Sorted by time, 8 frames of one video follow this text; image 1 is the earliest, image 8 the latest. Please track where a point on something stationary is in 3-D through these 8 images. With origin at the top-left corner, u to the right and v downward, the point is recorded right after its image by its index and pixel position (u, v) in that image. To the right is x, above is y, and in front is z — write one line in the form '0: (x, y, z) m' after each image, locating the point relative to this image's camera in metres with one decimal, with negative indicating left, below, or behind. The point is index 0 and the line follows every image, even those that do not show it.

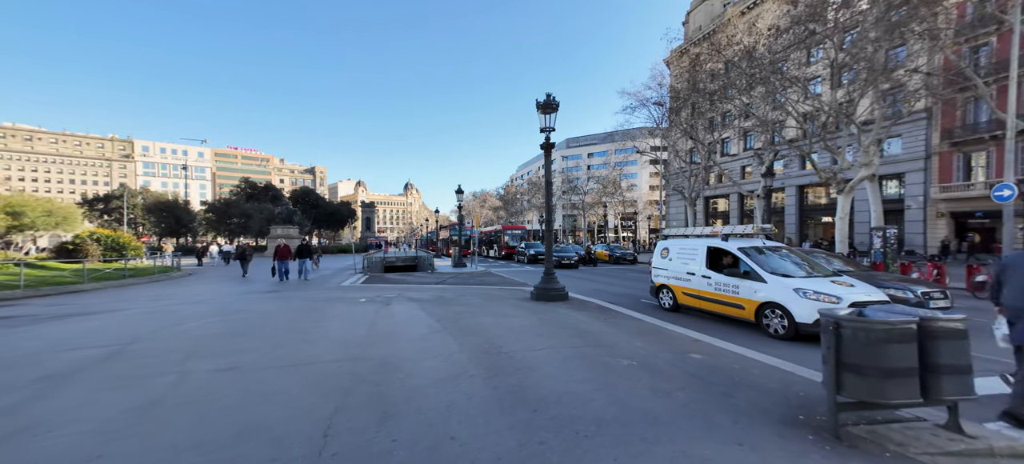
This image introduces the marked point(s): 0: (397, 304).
0: (-2.9, -1.9, +8.8) m
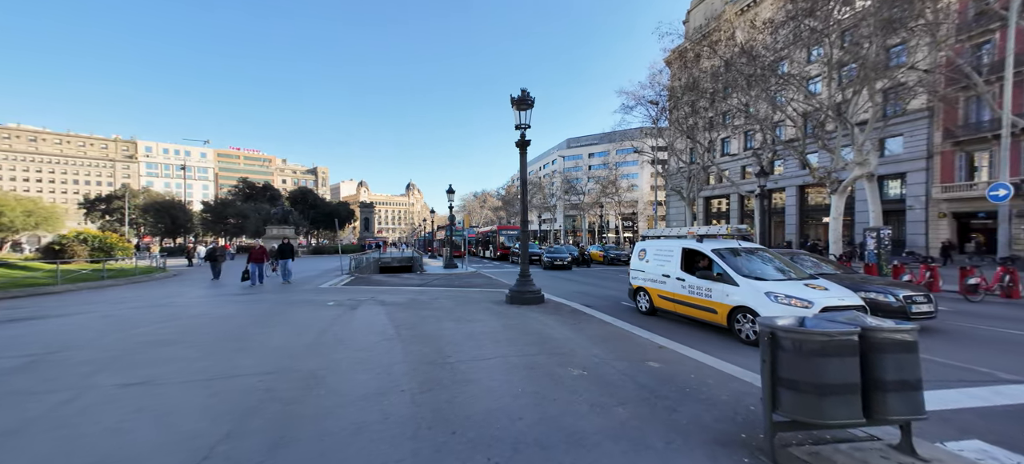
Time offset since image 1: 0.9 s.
0: (-3.6, -1.9, +8.6) m
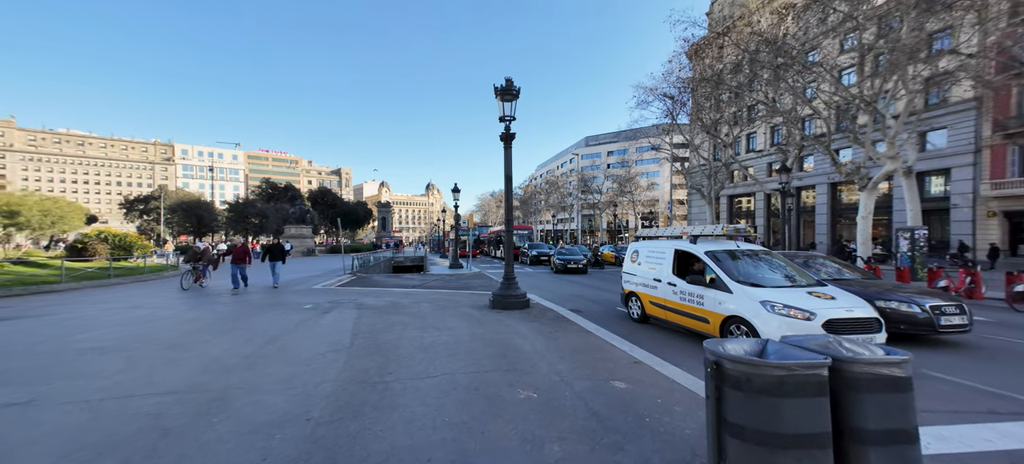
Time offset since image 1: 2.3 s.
0: (-4.1, -1.9, +8.3) m
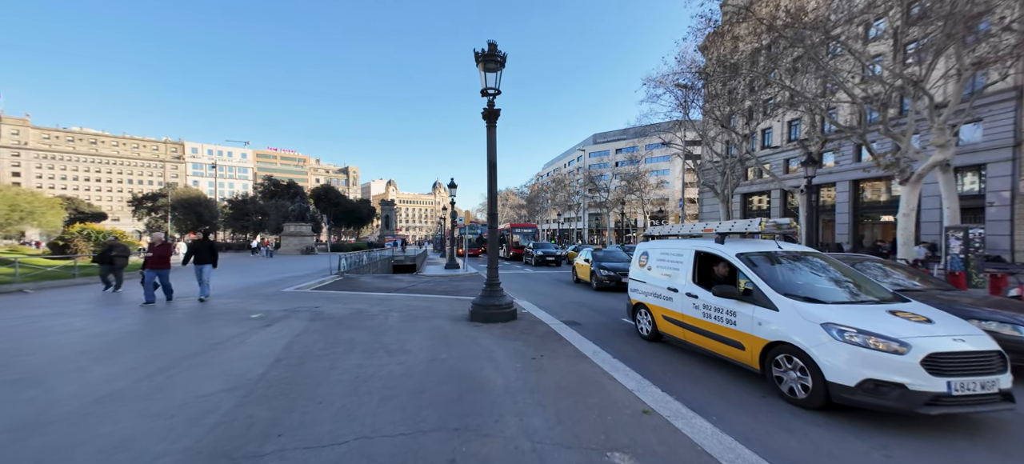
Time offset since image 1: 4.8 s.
0: (-4.5, -1.8, +6.9) m
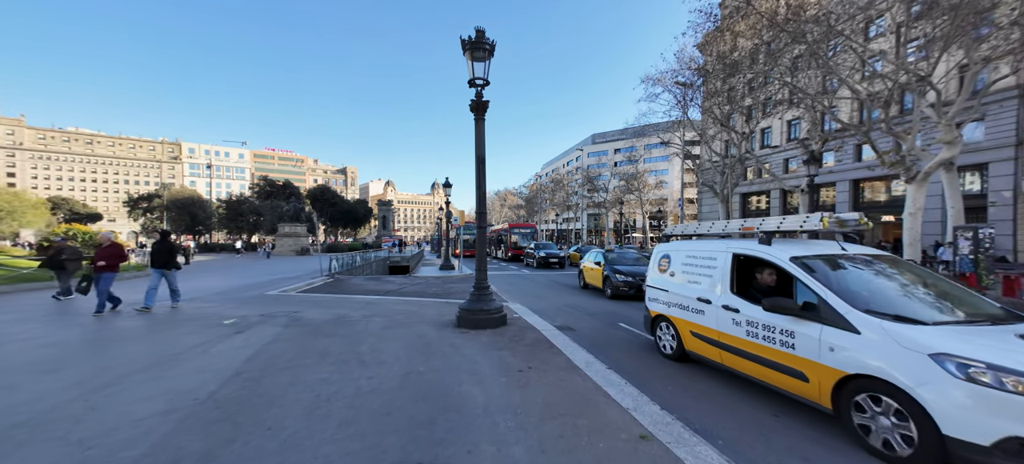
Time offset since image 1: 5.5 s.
0: (-4.7, -1.8, +6.4) m
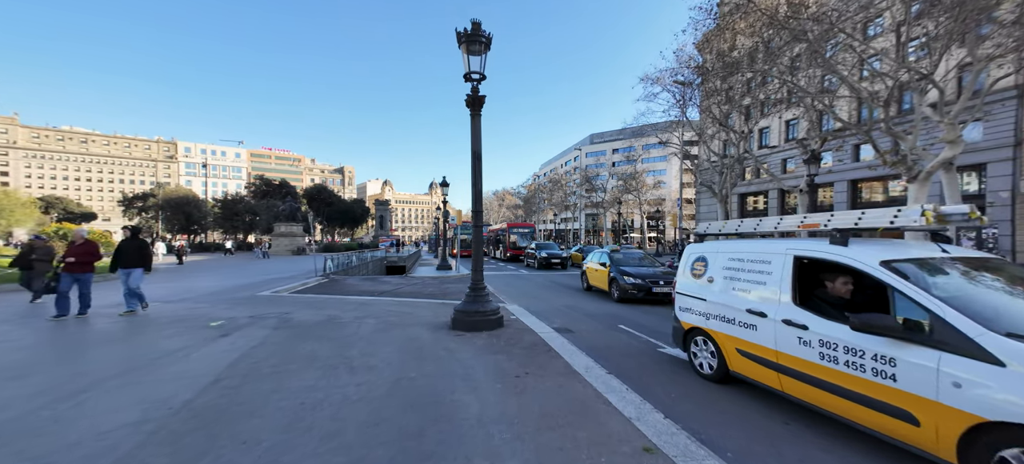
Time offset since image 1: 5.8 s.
0: (-4.7, -1.8, +6.2) m
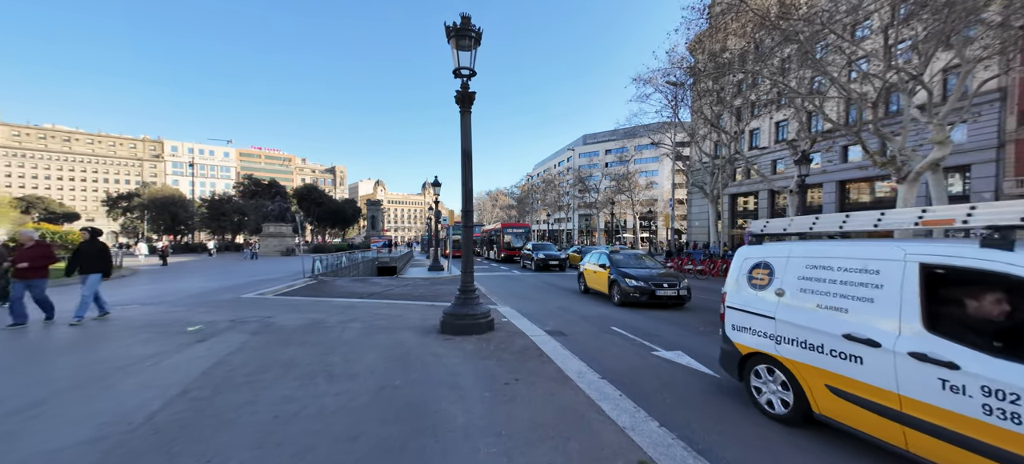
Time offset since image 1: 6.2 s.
0: (-4.9, -1.8, +5.9) m
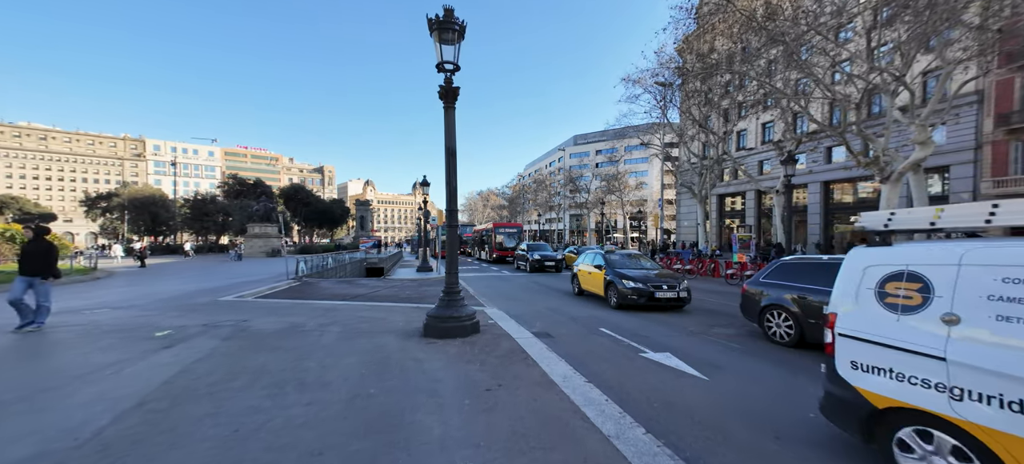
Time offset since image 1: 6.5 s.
0: (-5.1, -1.8, +5.6) m
